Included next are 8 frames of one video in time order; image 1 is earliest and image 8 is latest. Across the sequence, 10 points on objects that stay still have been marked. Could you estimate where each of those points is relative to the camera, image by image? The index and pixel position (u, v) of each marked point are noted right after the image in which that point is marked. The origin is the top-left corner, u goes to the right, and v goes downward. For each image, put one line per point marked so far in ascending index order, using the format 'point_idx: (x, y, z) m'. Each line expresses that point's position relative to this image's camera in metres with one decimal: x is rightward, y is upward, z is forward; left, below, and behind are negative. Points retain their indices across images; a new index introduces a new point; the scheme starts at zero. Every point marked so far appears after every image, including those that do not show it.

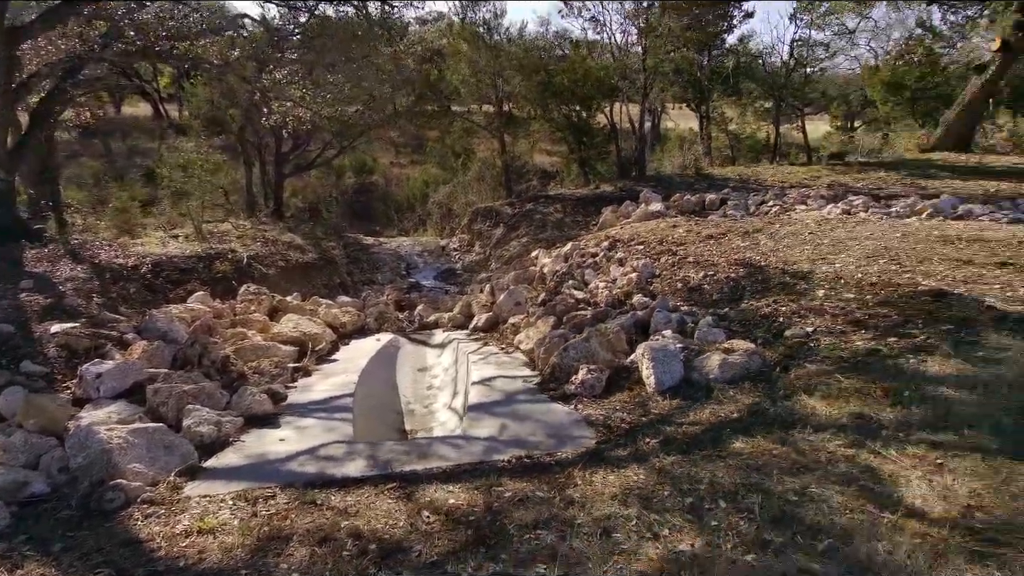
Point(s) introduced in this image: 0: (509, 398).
0: (0.0, -0.8, +3.8) m
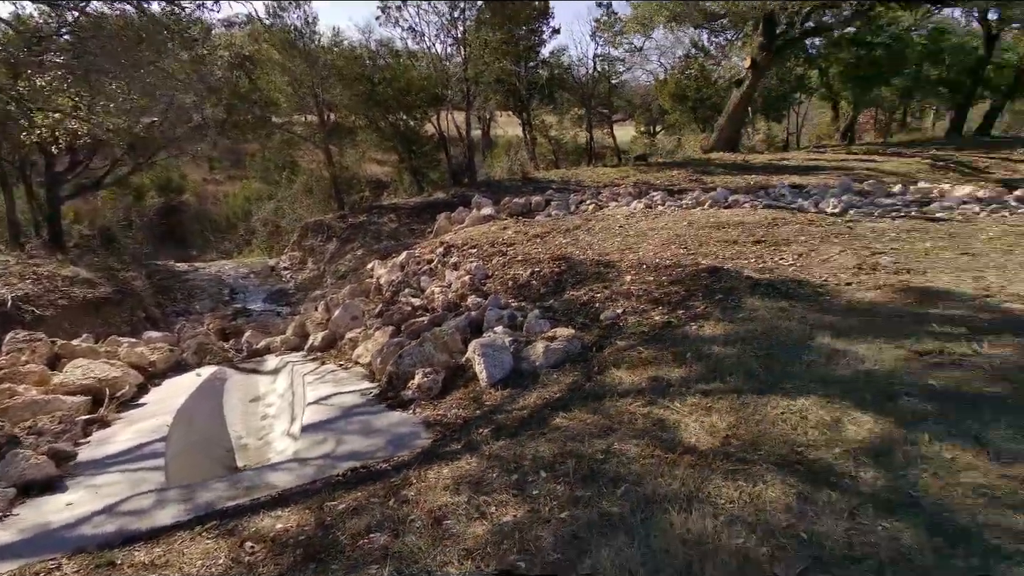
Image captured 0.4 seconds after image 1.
0: (-1.2, -0.9, +3.8) m
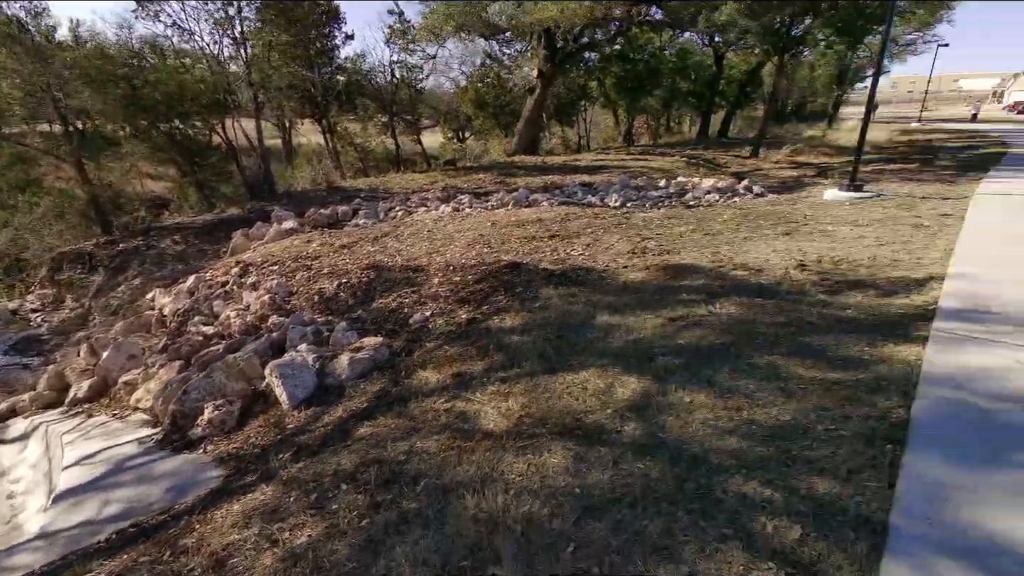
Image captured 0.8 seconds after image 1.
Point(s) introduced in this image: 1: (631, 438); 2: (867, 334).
0: (-2.4, -1.1, +3.2) m
1: (+0.6, -0.7, +2.5) m
2: (+2.4, -0.3, +3.7) m
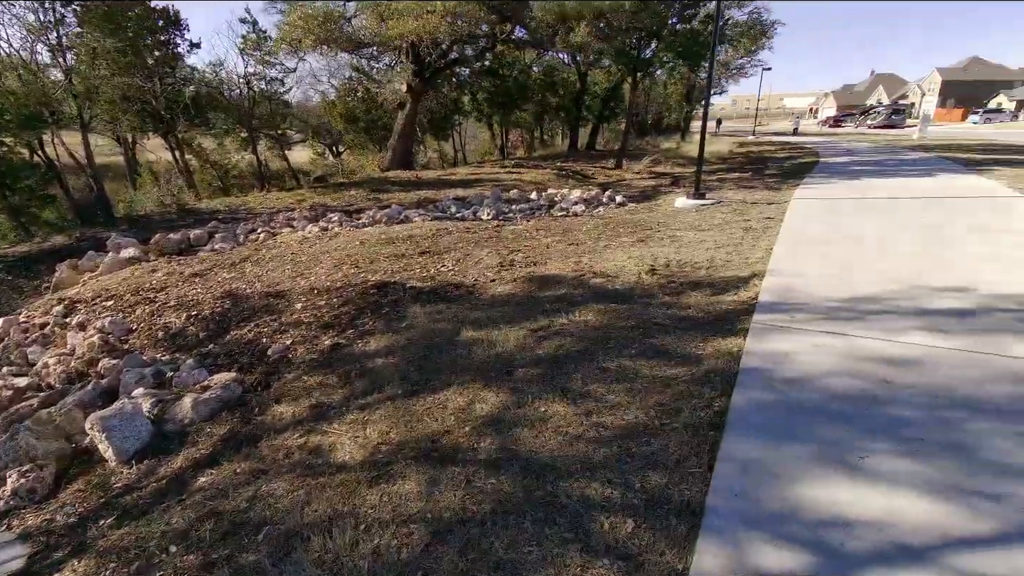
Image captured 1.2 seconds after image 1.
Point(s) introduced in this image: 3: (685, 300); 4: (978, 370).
0: (-3.1, -1.4, +2.7) m
1: (-0.1, -0.8, +2.6) m
2: (+1.4, -0.3, +4.1) m
3: (+1.6, -0.1, +4.9) m
4: (+2.8, -0.5, +3.2) m
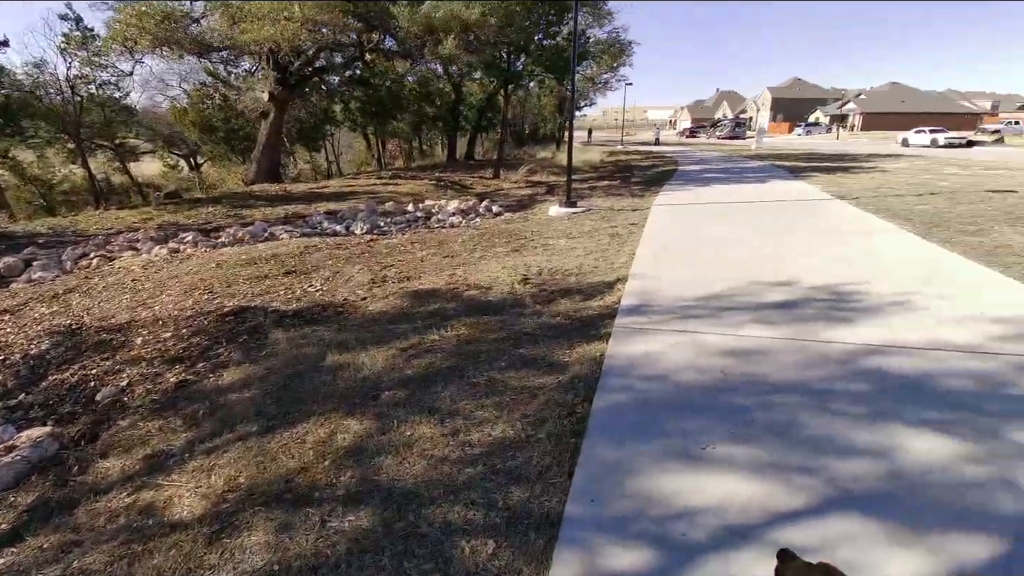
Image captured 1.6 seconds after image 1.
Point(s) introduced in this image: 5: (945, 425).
0: (-3.7, -1.7, +1.9) m
1: (-0.8, -0.9, +2.4) m
2: (+0.4, -0.4, +4.2) m
3: (+0.4, -0.2, +5.1) m
4: (+1.9, -0.5, +3.6) m
5: (+2.3, -0.7, +2.8) m
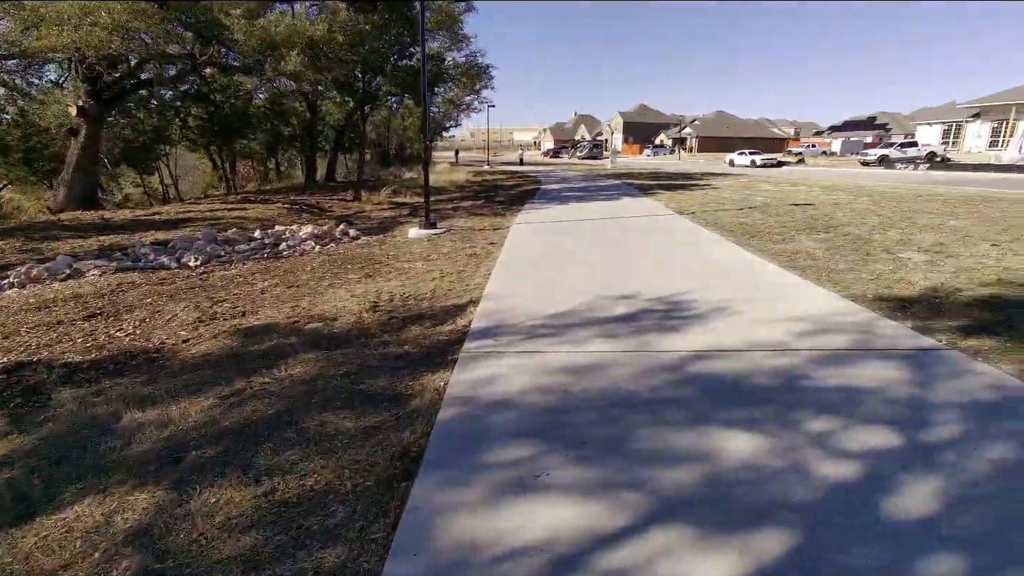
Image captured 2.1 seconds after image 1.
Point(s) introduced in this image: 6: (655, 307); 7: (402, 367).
0: (-4.2, -2.0, +0.8) m
1: (-1.5, -1.1, +2.0) m
2: (-0.8, -0.6, +4.0) m
3: (-1.0, -0.4, +4.9) m
4: (+0.8, -0.6, +3.8) m
5: (+1.4, -0.8, +3.0) m
6: (+1.4, -0.2, +5.3) m
7: (-0.8, -0.6, +4.1) m
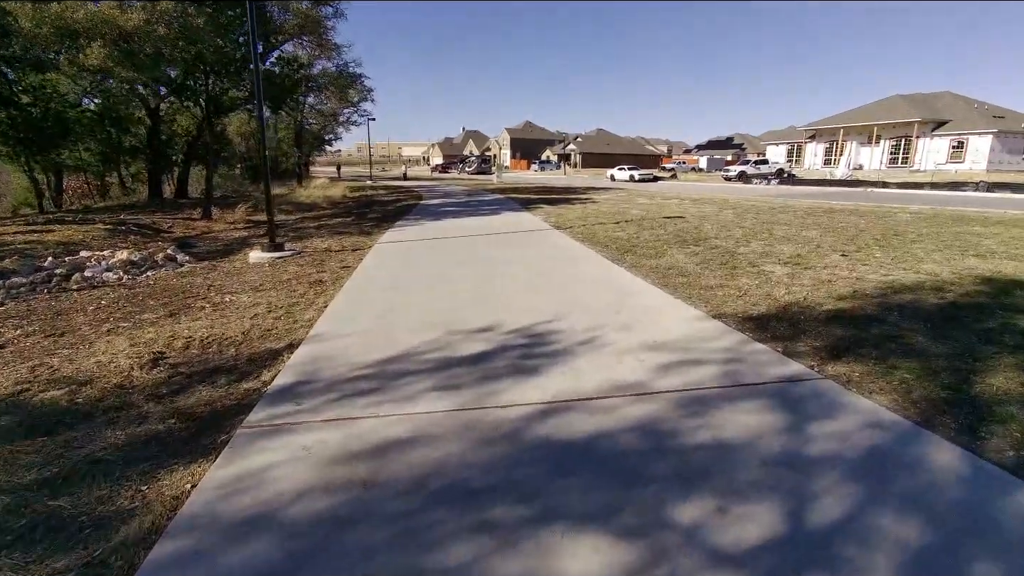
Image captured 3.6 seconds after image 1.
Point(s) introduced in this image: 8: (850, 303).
0: (-4.5, -2.3, -1.0) m
1: (-2.2, -1.4, +0.7) m
2: (-1.9, -0.9, +2.8) m
3: (-2.3, -0.8, +3.6) m
4: (-0.3, -0.8, +2.9) m
5: (+0.4, -1.0, +2.3) m
6: (0.0, -0.5, +4.5) m
7: (-2.0, -0.9, +2.9) m
8: (+3.4, -0.2, +5.3) m
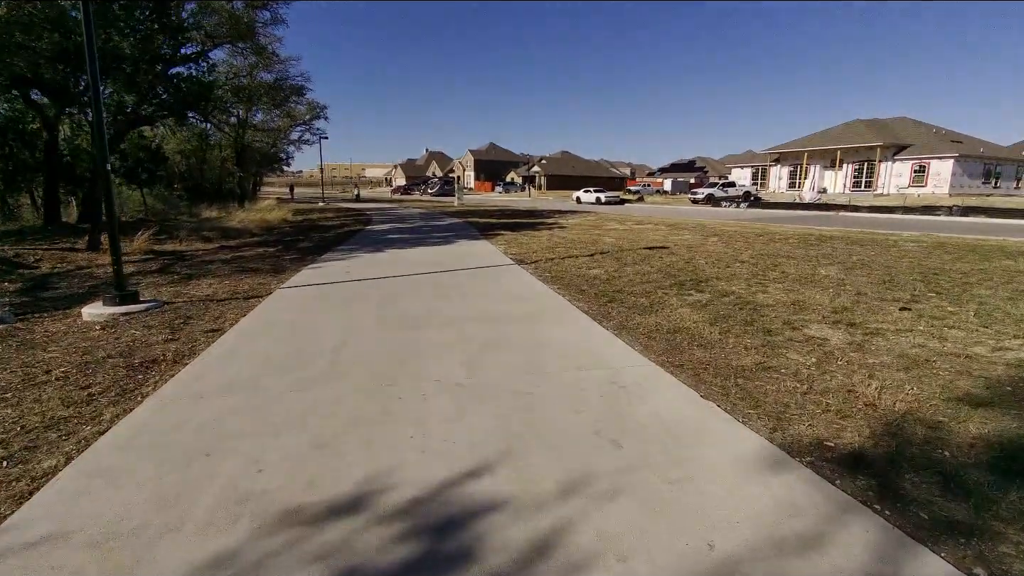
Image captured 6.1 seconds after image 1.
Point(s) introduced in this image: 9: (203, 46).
0: (-4.6, -2.7, -3.7) m
1: (-2.3, -1.9, -1.9) m
2: (-2.2, -1.5, +0.3) m
3: (-2.6, -1.4, +1.1) m
4: (-0.5, -1.3, +0.5) m
5: (+0.2, -1.5, -0.1) m
6: (-0.4, -1.1, +2.1) m
7: (-2.2, -1.5, +0.3) m
8: (+2.9, -0.8, +3.2) m
9: (-10.2, +8.0, +17.5) m
